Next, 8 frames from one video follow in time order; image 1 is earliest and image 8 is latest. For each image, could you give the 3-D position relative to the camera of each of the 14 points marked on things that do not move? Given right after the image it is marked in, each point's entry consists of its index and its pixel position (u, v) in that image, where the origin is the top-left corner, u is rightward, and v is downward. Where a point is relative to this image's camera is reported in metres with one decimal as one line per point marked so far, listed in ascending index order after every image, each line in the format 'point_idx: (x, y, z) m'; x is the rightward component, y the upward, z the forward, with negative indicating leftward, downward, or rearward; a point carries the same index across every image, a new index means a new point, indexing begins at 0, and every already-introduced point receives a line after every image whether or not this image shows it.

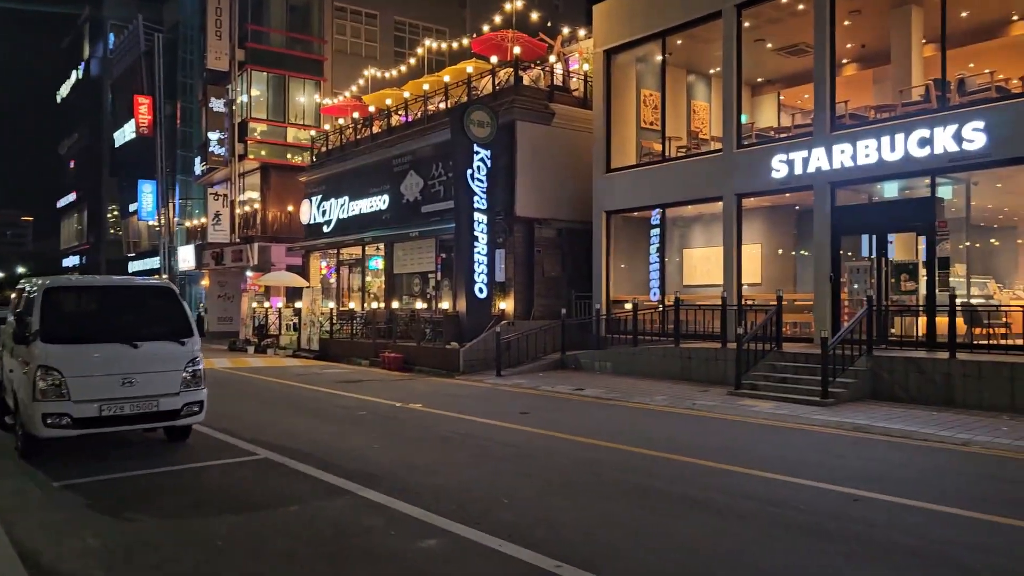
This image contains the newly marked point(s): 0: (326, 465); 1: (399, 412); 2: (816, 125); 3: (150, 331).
0: (-1.9, -1.8, +8.4) m
1: (-1.7, -1.8, +12.3) m
2: (+6.0, +3.2, +16.3) m
3: (-4.0, -0.5, +9.2) m
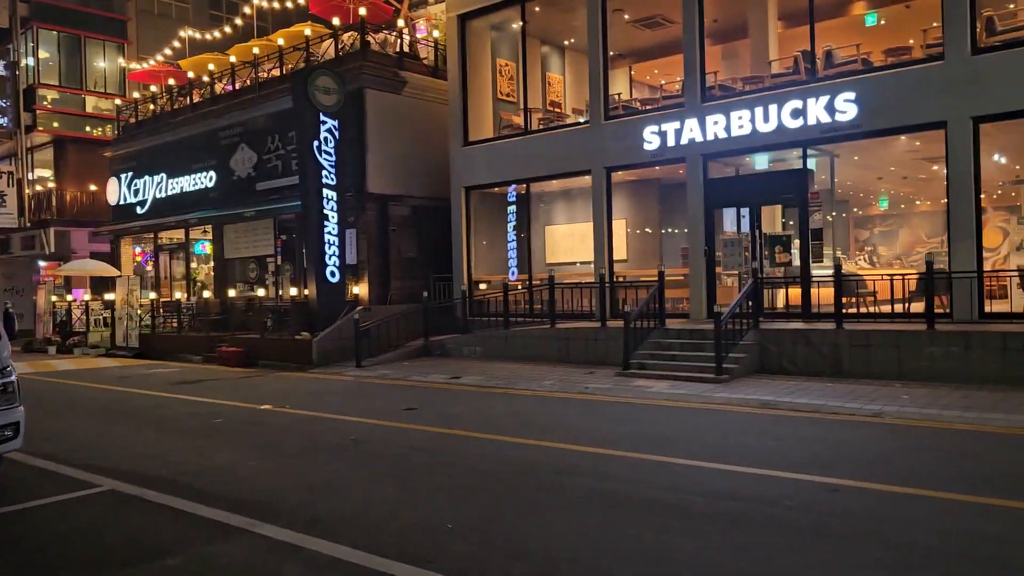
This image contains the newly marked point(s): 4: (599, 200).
0: (-2.5, -1.7, +6.7) m
1: (-3.2, -1.6, +10.5) m
2: (+3.4, +3.7, +16.0) m
3: (-4.8, -0.4, +6.9) m
4: (+1.8, +1.9, +17.5) m
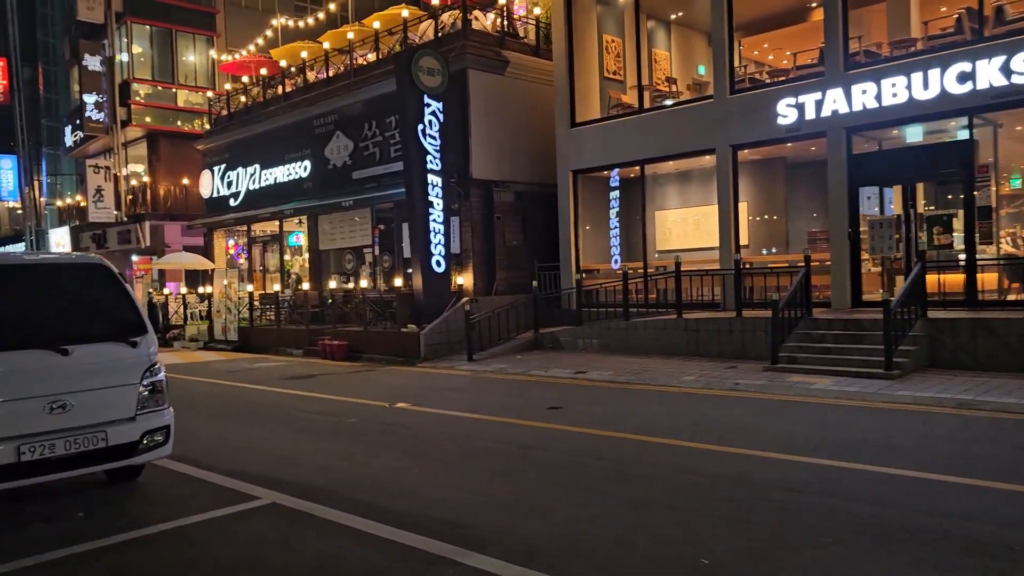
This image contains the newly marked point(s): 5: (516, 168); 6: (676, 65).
0: (-1.0, -1.6, +5.8) m
1: (-1.3, -1.5, +9.7) m
2: (+5.6, +3.9, +14.6) m
3: (-3.2, -0.3, +6.2) m
4: (+4.2, +2.1, +16.2) m
5: (+0.1, +2.8, +19.1) m
6: (+3.4, +4.9, +18.2) m
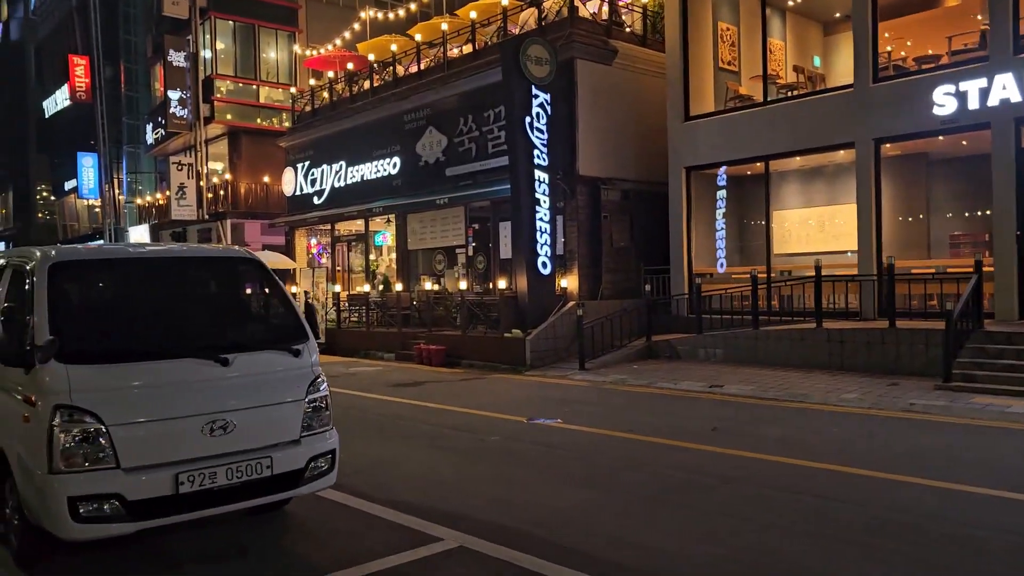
0: (+0.5, -1.6, +4.7) m
1: (+0.4, -1.5, +8.7) m
2: (+7.6, +3.8, +13.1) m
3: (-1.7, -0.3, +5.3) m
4: (+6.3, +2.0, +14.8) m
5: (+2.4, +2.7, +17.9) m
6: (+5.7, +4.8, +16.9) m
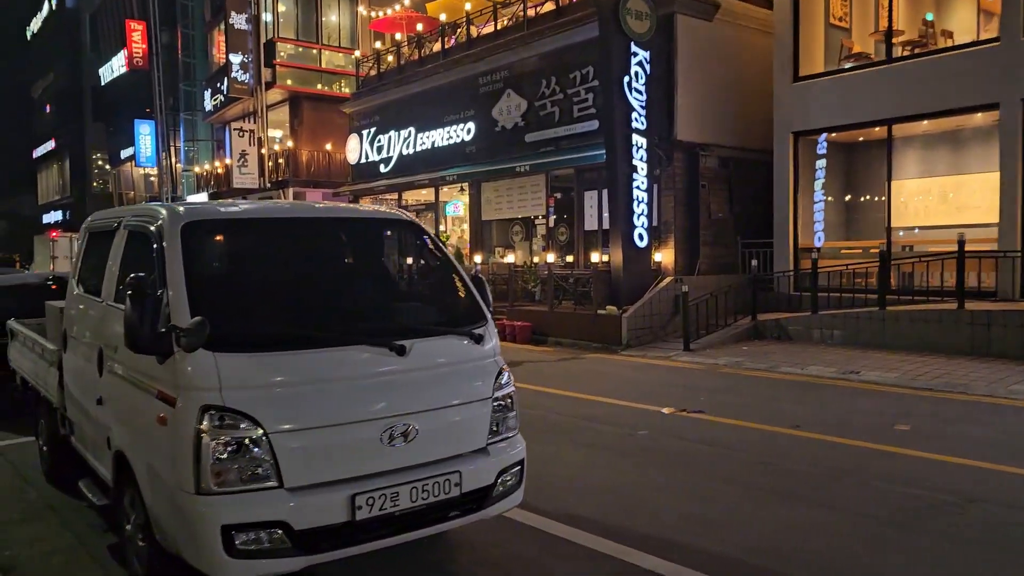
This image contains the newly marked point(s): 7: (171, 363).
0: (+1.6, -1.5, +3.6) m
1: (+1.7, -1.3, +7.5) m
2: (+9.2, +4.1, +11.5) m
3: (-0.5, -0.2, +4.2) m
4: (+8.0, +2.3, +13.3) m
5: (+4.2, +3.2, +16.6) m
6: (+7.5, +5.2, +15.3) m
7: (-1.5, -0.3, +3.5) m
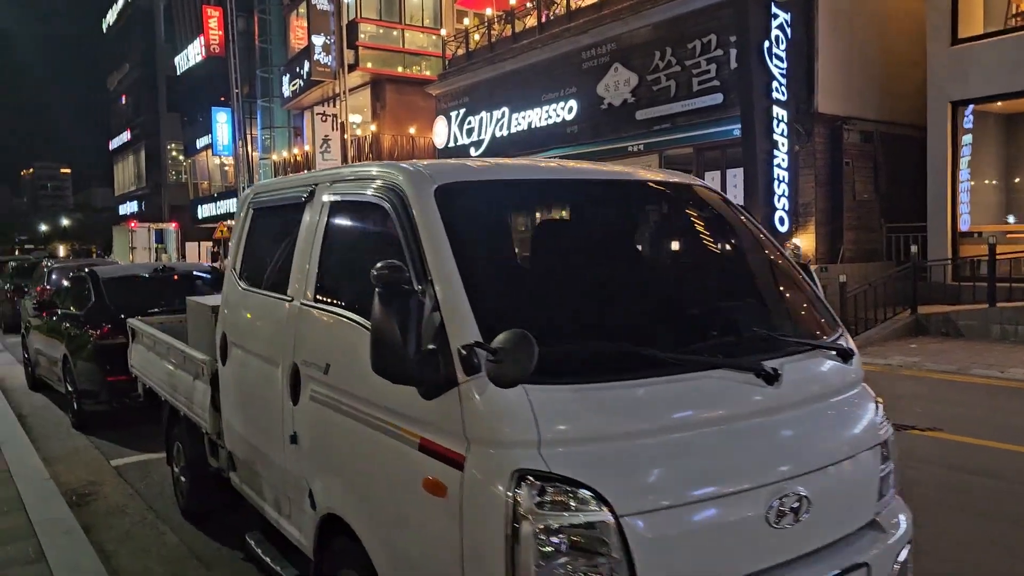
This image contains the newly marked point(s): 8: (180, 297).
0: (+2.9, -1.5, +2.1) m
1: (+3.3, -1.2, +6.1) m
2: (+11.0, +4.2, +9.4) m
3: (+0.8, -0.1, +2.9) m
4: (+9.9, +2.5, +11.3) m
5: (+6.4, +3.4, +14.8) m
6: (+9.6, +5.4, +13.3) m
7: (-0.2, -0.3, +2.3) m
8: (-3.4, -0.1, +8.3) m
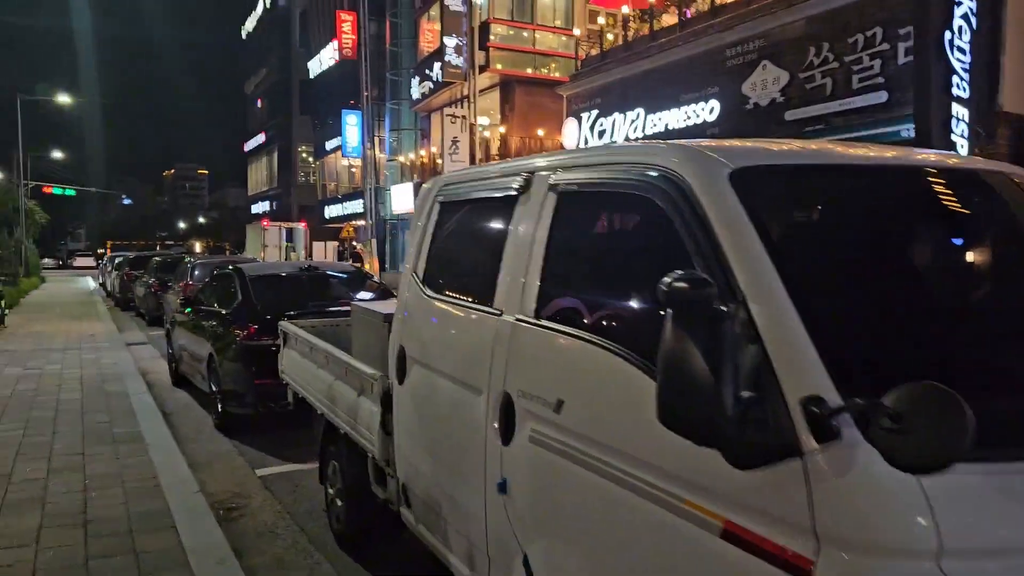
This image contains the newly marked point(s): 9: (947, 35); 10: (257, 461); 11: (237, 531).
0: (+3.5, -1.6, +1.0) m
1: (+4.4, -1.4, +4.9) m
2: (+12.7, +3.8, +7.2) m
3: (+1.6, -0.2, +2.1) m
4: (+11.8, +2.1, +9.2) m
5: (+8.8, +3.0, +13.2) m
6: (+11.8, +5.0, +11.2) m
7: (+0.5, -0.3, +1.6) m
8: (-1.9, -0.1, +8.0) m
9: (+6.3, +3.7, +12.0) m
10: (-2.0, -1.3, +6.3) m
11: (-1.6, -1.4, +4.8) m
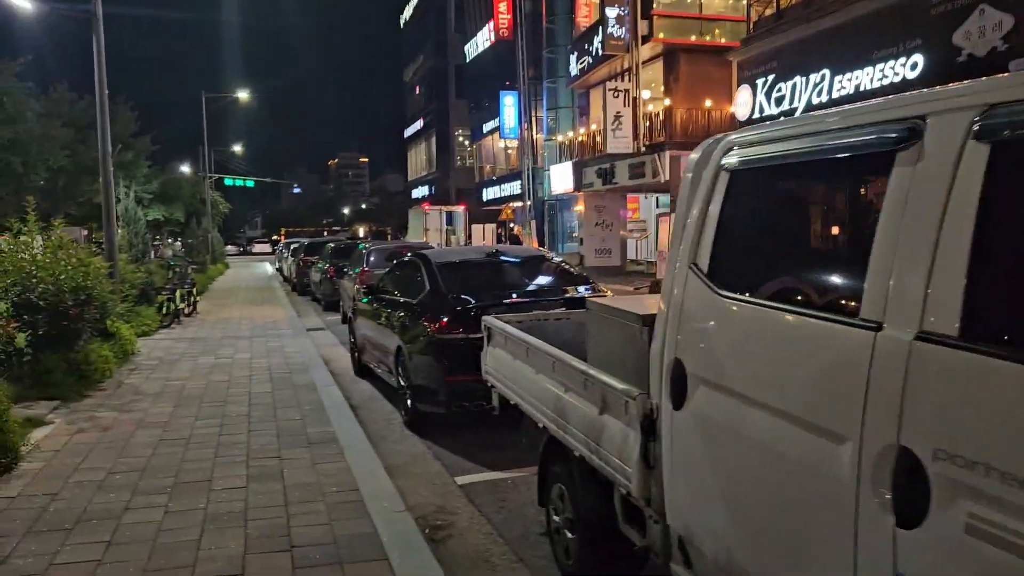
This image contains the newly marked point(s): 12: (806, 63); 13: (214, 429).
0: (+4.1, -1.6, -0.4) m
1: (+5.6, -1.3, +3.2) m
2: (+14.1, +4.0, +3.8) m
3: (+2.3, -0.2, +0.9) m
4: (+13.6, +2.4, +6.1) m
5: (+11.3, +3.4, +10.5) m
6: (+13.9, +5.3, +8.0) m
7: (+1.2, -0.4, +0.6) m
8: (0.0, 0.0, +7.4) m
9: (+8.7, +4.0, +9.7) m
10: (-0.4, -1.3, +5.8) m
11: (-0.3, -1.4, +4.3) m
12: (+7.1, +5.4, +19.8) m
13: (-2.3, -1.1, +6.4) m
